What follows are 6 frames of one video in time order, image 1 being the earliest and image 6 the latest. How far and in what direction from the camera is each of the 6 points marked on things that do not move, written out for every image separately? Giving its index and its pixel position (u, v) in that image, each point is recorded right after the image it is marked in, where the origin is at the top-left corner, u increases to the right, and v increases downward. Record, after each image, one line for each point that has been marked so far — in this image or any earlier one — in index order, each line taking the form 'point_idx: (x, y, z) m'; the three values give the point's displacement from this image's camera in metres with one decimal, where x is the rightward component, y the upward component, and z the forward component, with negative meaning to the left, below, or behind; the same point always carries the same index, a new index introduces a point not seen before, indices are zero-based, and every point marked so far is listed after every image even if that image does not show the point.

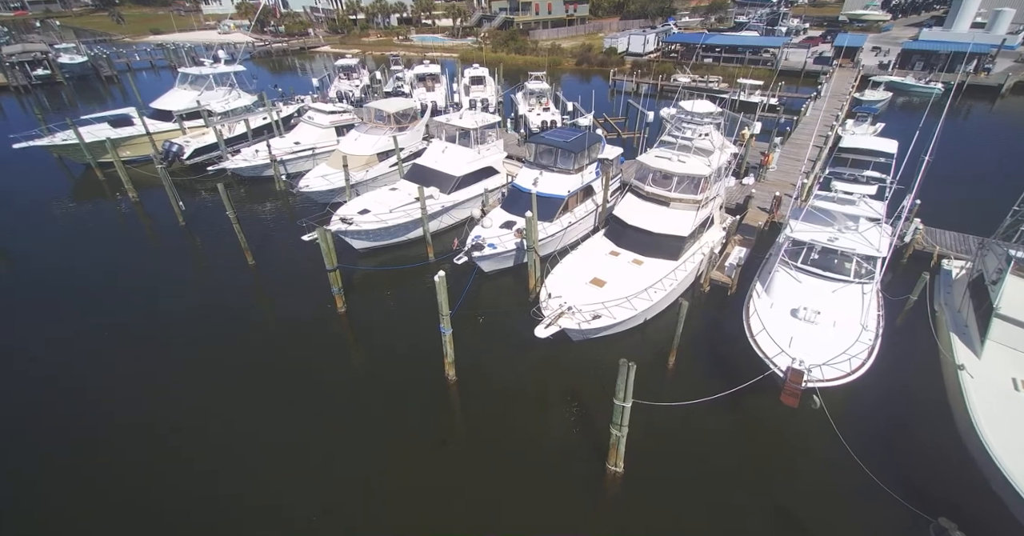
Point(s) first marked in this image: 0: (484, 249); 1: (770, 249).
0: (-0.9, +0.7, +16.6) m
1: (+8.8, +0.6, +15.4) m
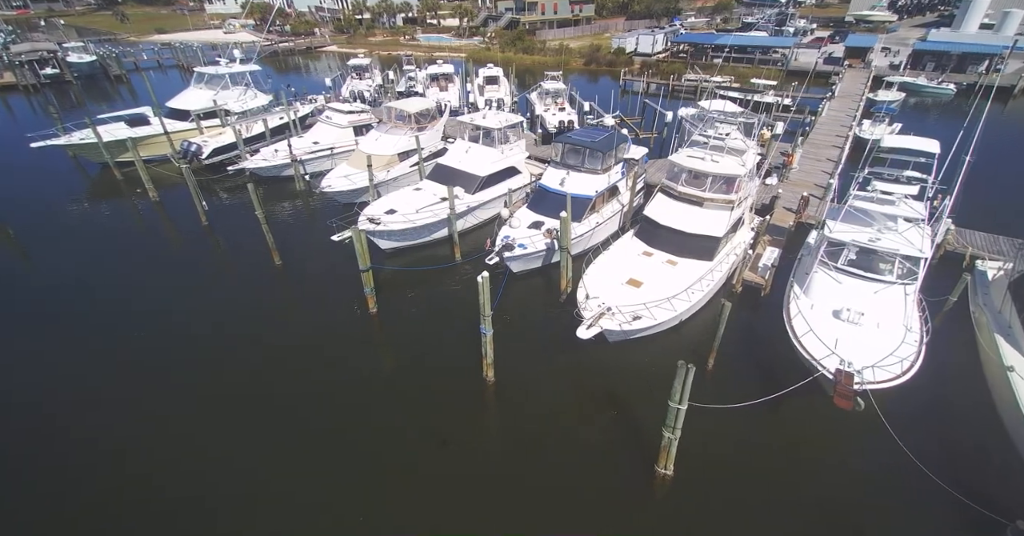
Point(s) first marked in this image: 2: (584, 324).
0: (+0.1, +0.7, +16.5) m
1: (+9.9, +0.6, +15.3) m
2: (+1.9, -1.5, +12.4) m
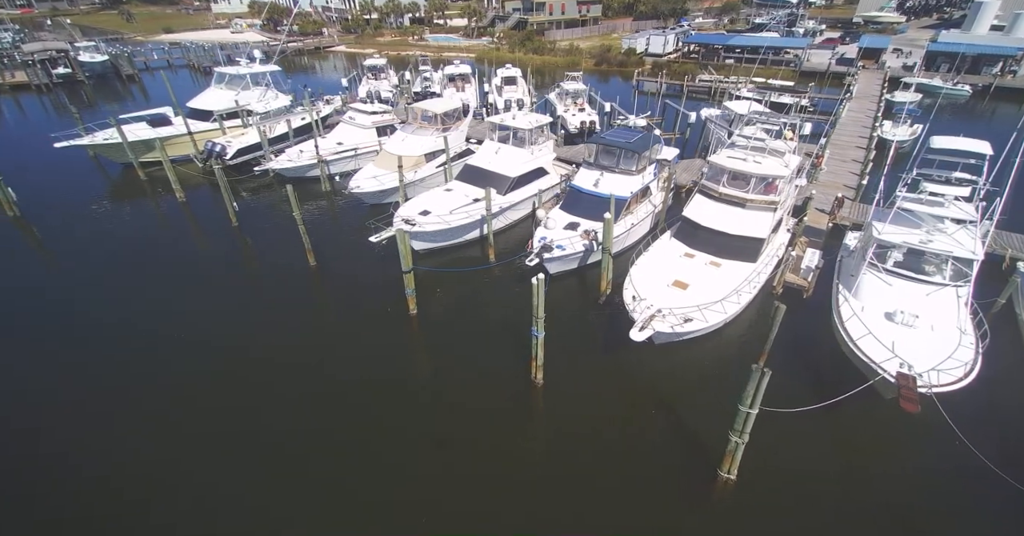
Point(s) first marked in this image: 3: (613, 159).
0: (+1.5, +0.6, +16.4) m
1: (+11.2, +0.5, +15.2) m
2: (+3.3, -1.5, +12.3) m
3: (+4.1, +4.4, +18.7) m
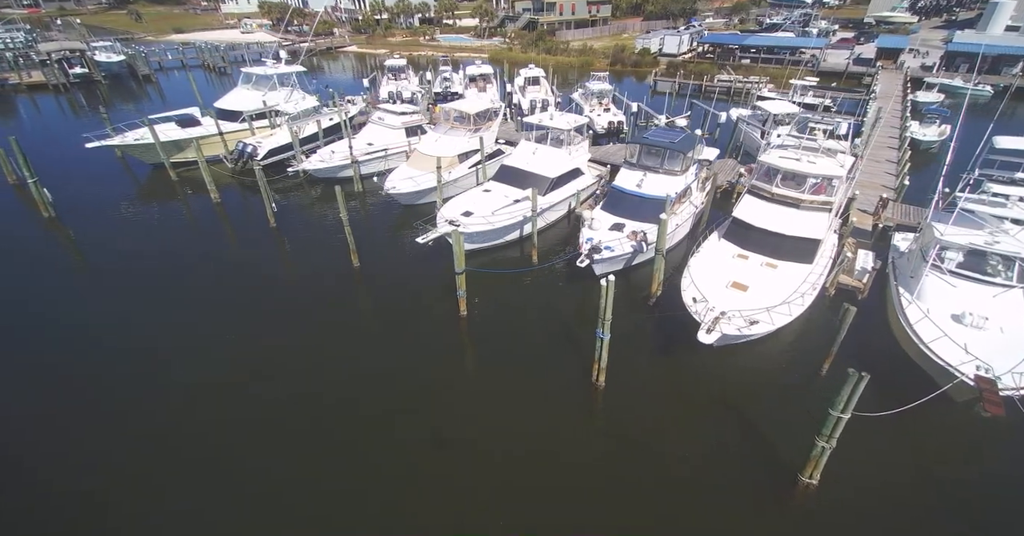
0: (+3.1, +0.6, +16.3) m
1: (+12.9, +0.5, +15.1) m
2: (+5.0, -1.6, +12.1) m
3: (+5.8, +4.3, +18.6) m
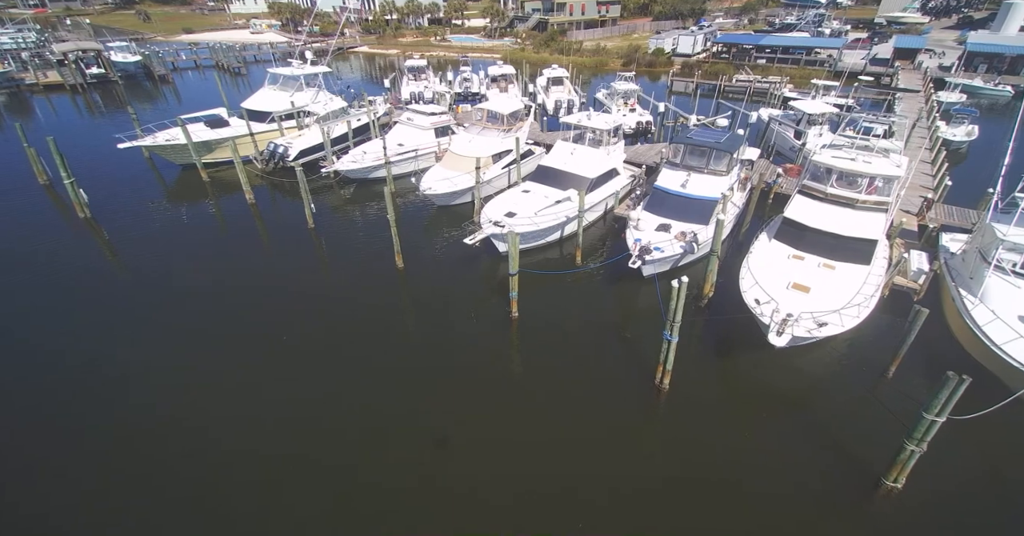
0: (+4.8, +0.5, +16.1) m
1: (+14.6, +0.4, +15.0) m
2: (+6.7, -1.6, +12.0) m
3: (+7.5, +4.3, +18.4) m
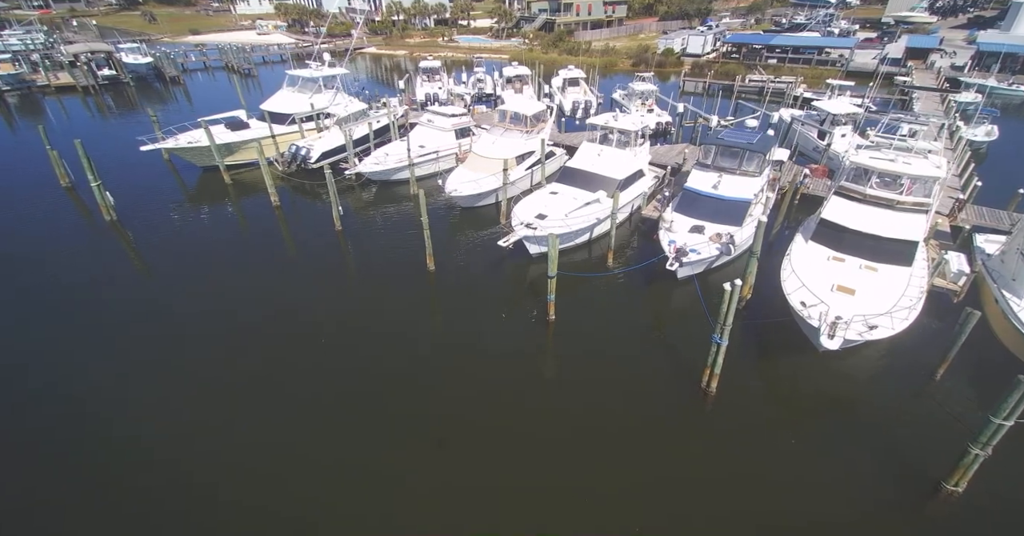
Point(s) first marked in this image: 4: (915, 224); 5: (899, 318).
0: (+6.0, +0.5, +16.0) m
1: (+15.8, +0.4, +14.9) m
2: (+7.9, -1.7, +11.9) m
3: (+8.7, +4.2, +18.3) m
4: (+12.6, +1.4, +14.6) m
5: (+10.2, -1.3, +12.3) m
